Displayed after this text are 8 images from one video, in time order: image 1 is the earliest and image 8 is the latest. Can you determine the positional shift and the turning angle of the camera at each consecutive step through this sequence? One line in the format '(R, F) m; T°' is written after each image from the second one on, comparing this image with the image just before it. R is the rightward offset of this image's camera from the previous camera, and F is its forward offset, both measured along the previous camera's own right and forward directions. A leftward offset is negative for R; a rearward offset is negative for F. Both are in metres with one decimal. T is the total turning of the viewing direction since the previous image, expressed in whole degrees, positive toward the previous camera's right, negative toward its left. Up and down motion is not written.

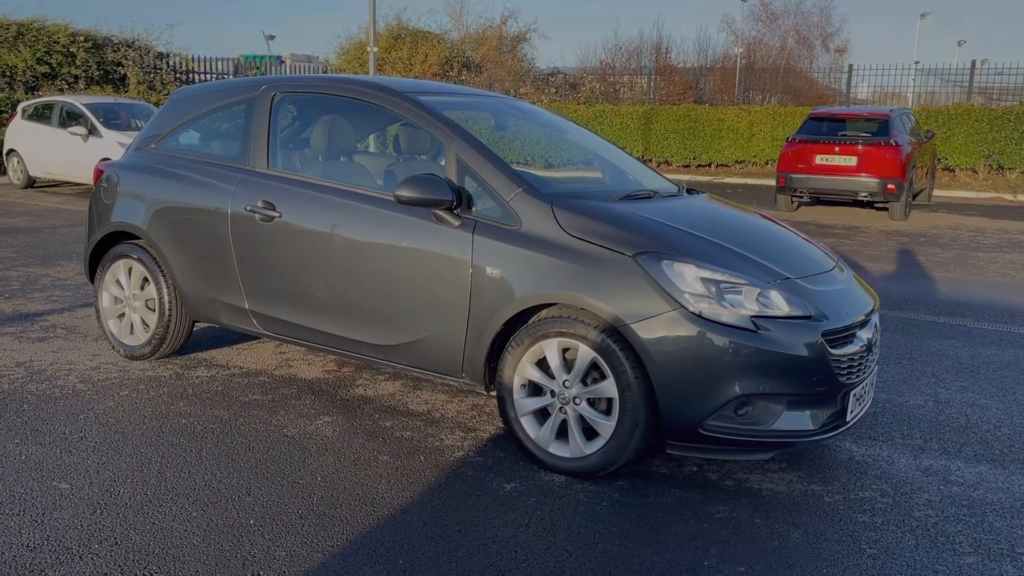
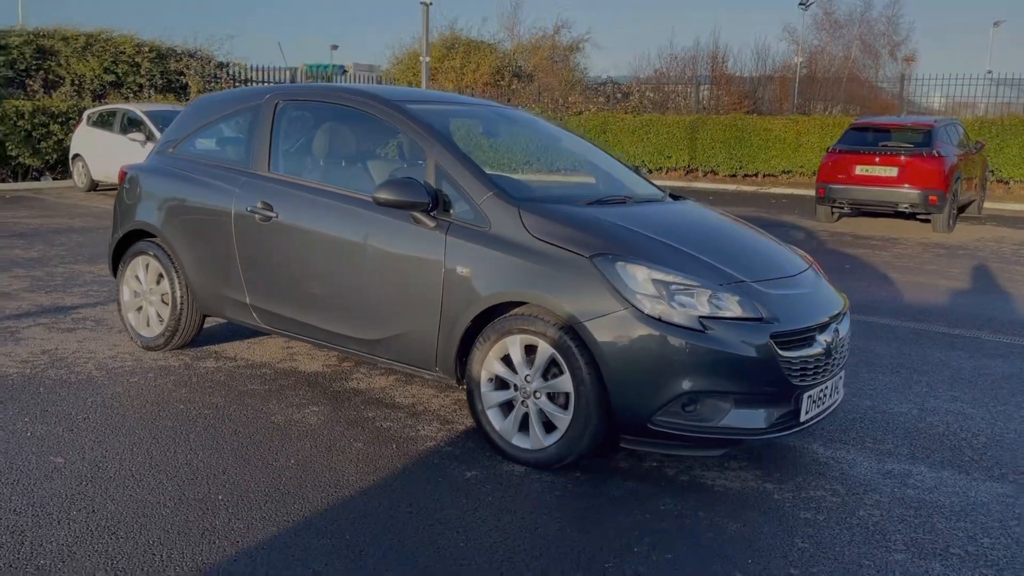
(+0.4, -0.2) m; -4°
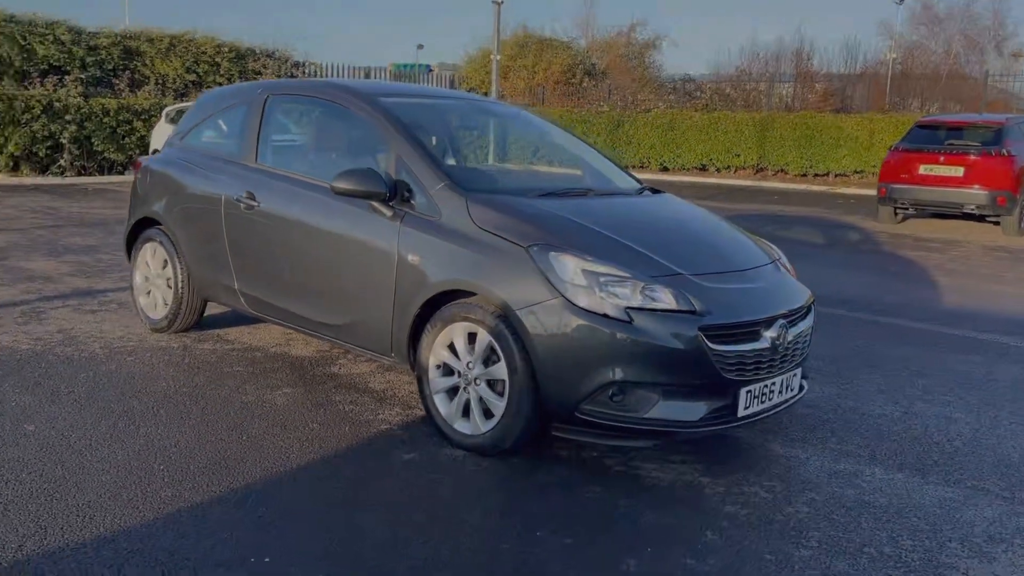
(+0.7, 0.0) m; -6°
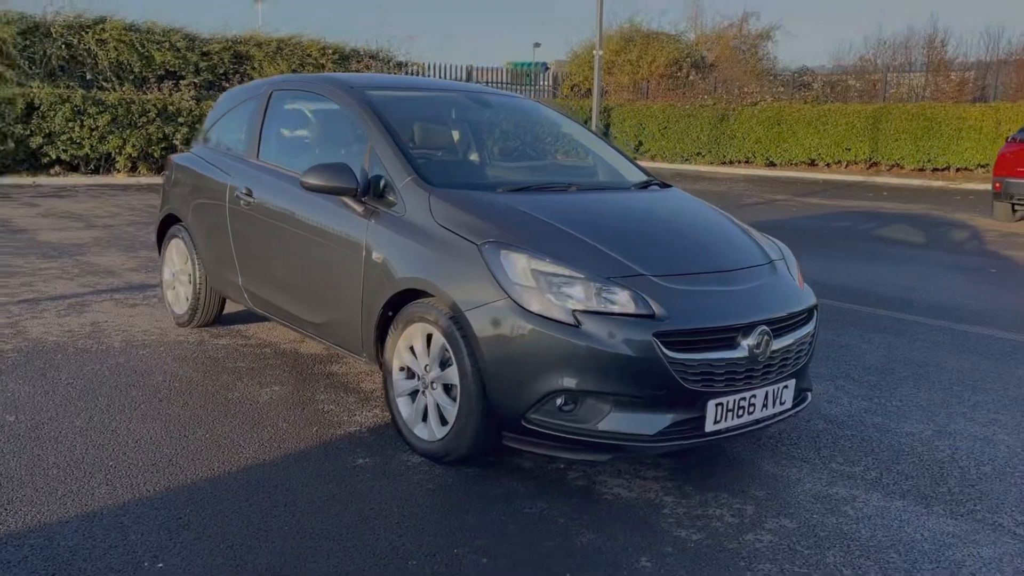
(+0.7, +0.3) m; -8°
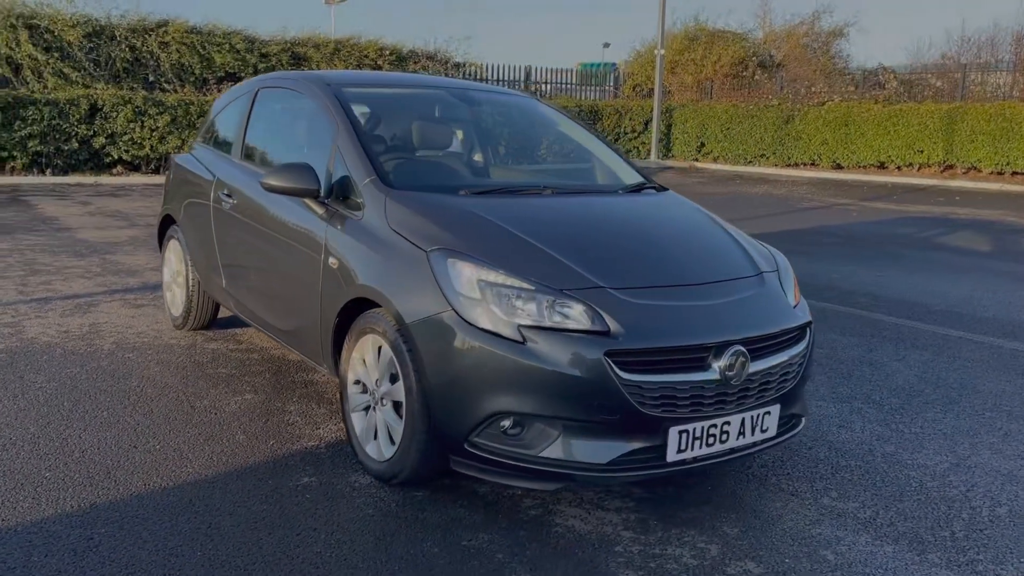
(+0.5, +0.3) m; -5°
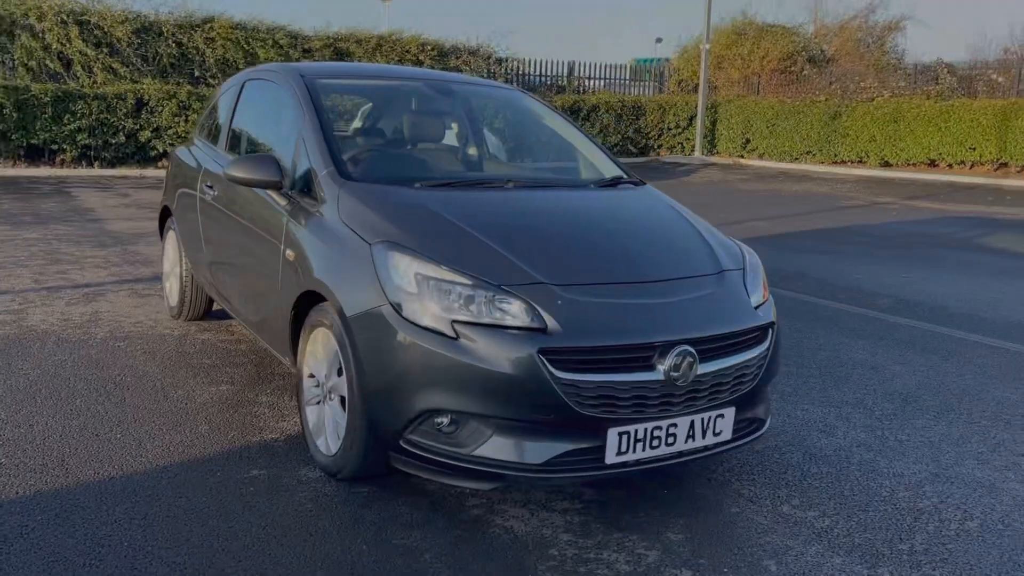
(+0.4, +0.1) m; -3°
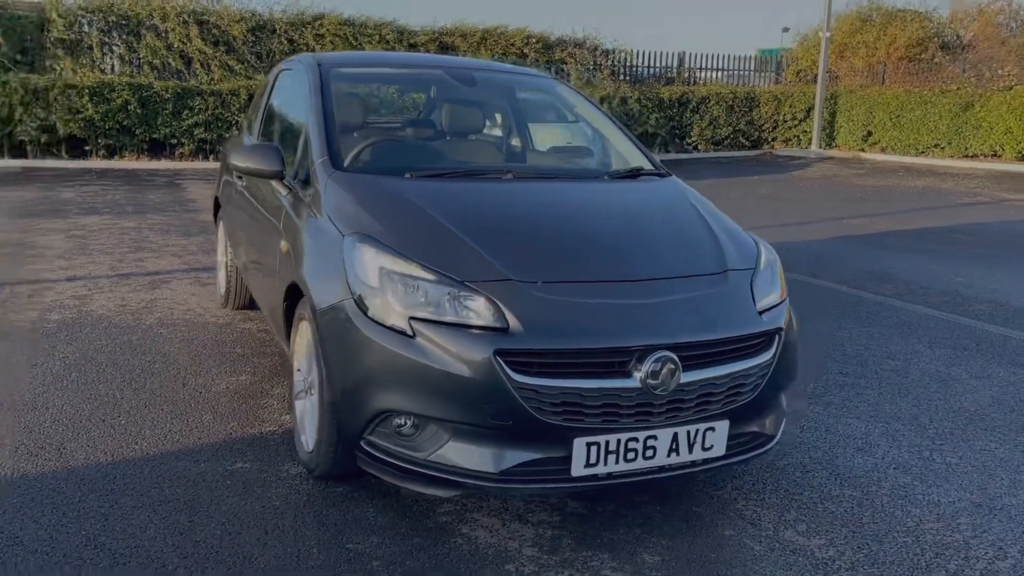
(+0.5, +0.2) m; -8°
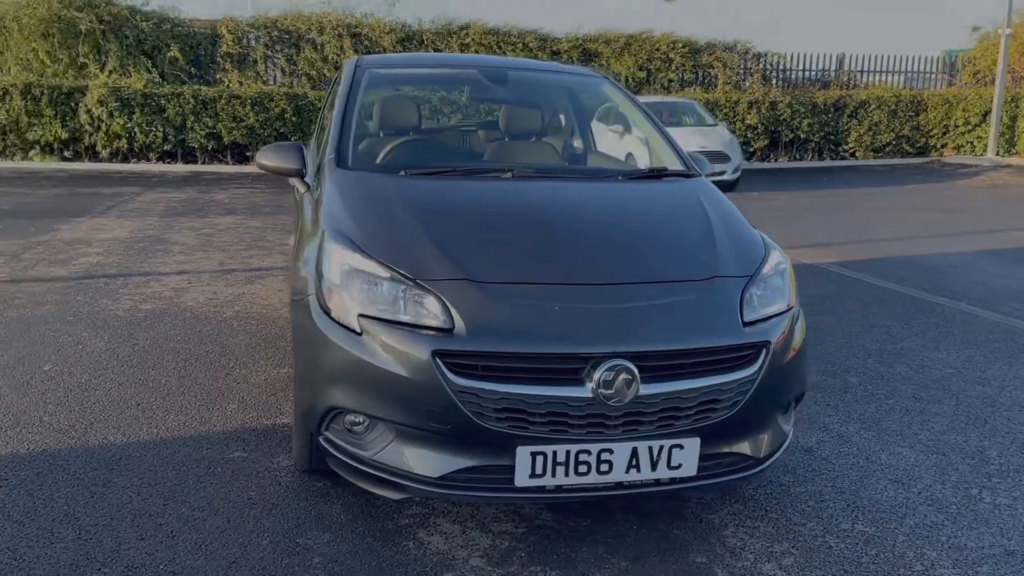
(+0.7, +0.2) m; -11°
